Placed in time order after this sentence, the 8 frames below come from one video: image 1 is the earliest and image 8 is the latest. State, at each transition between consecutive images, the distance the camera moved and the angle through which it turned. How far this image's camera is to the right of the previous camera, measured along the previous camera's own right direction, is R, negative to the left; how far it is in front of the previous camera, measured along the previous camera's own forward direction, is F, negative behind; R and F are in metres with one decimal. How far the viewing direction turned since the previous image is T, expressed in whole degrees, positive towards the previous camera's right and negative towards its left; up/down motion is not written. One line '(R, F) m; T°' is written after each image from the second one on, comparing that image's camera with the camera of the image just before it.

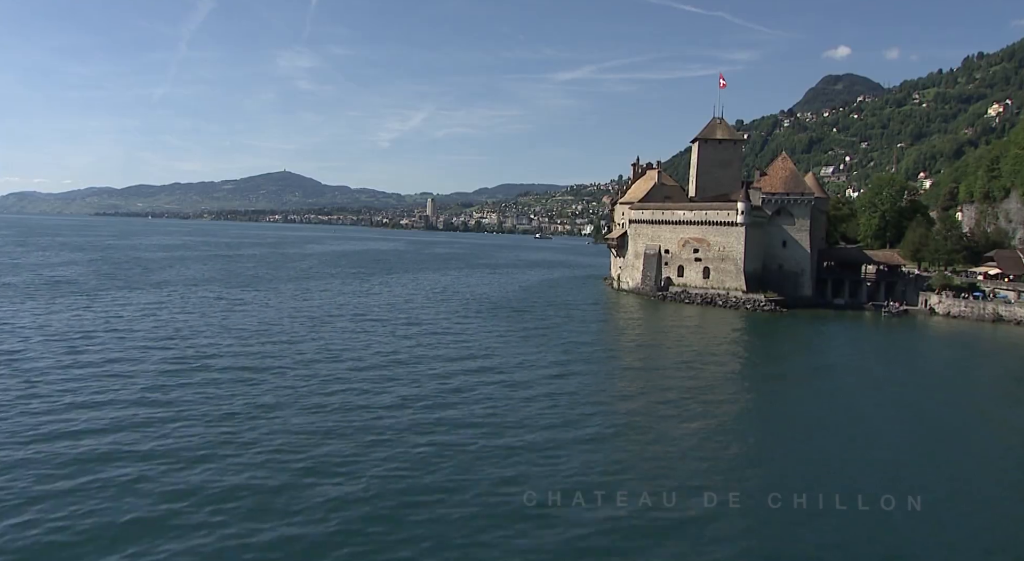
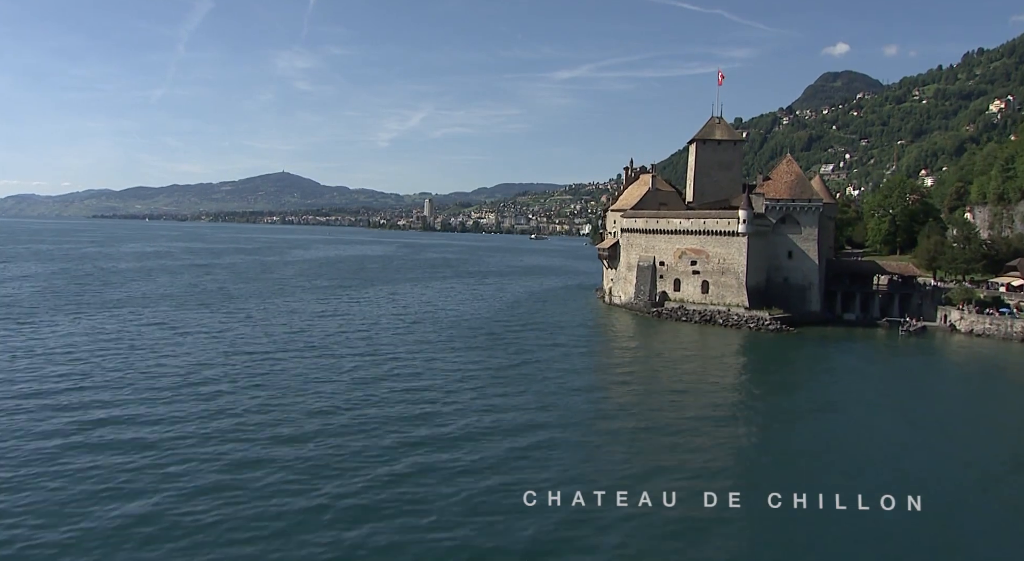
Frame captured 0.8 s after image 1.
(+1.0, +3.7) m; 0°
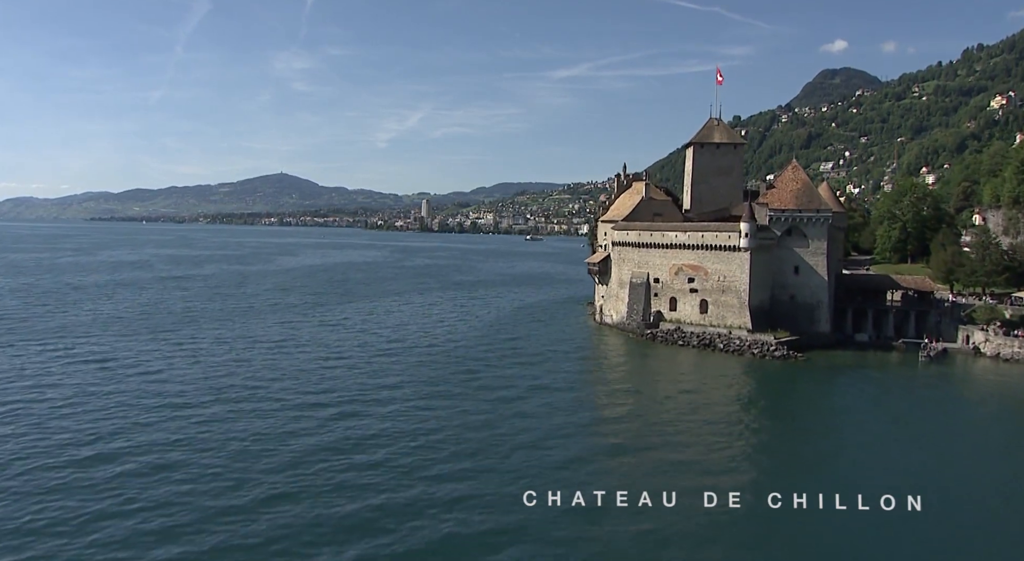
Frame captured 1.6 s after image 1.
(+0.9, +3.5) m; 0°
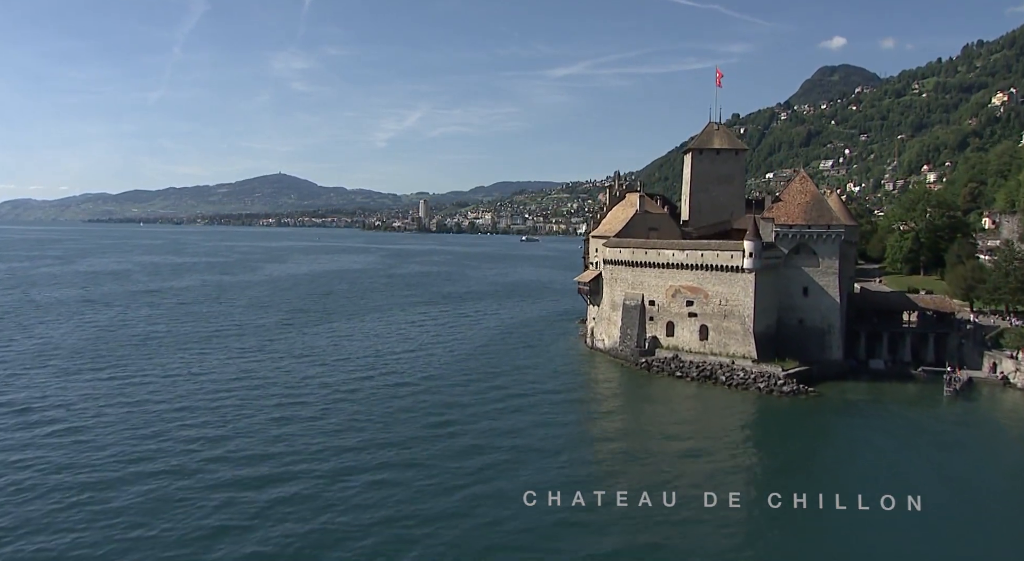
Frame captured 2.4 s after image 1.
(+0.8, +3.3) m; 0°
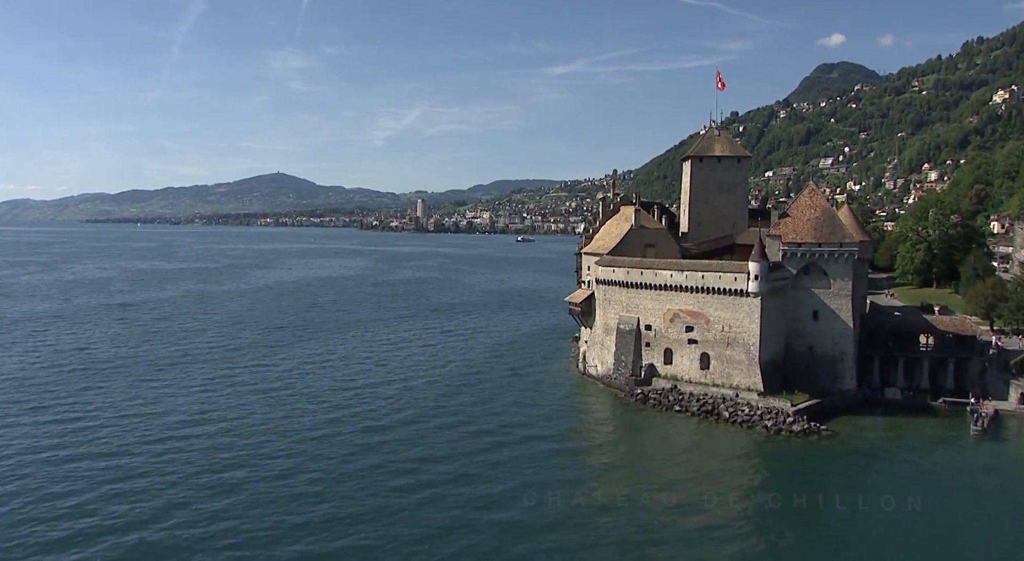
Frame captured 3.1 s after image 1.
(+0.6, +2.8) m; 0°
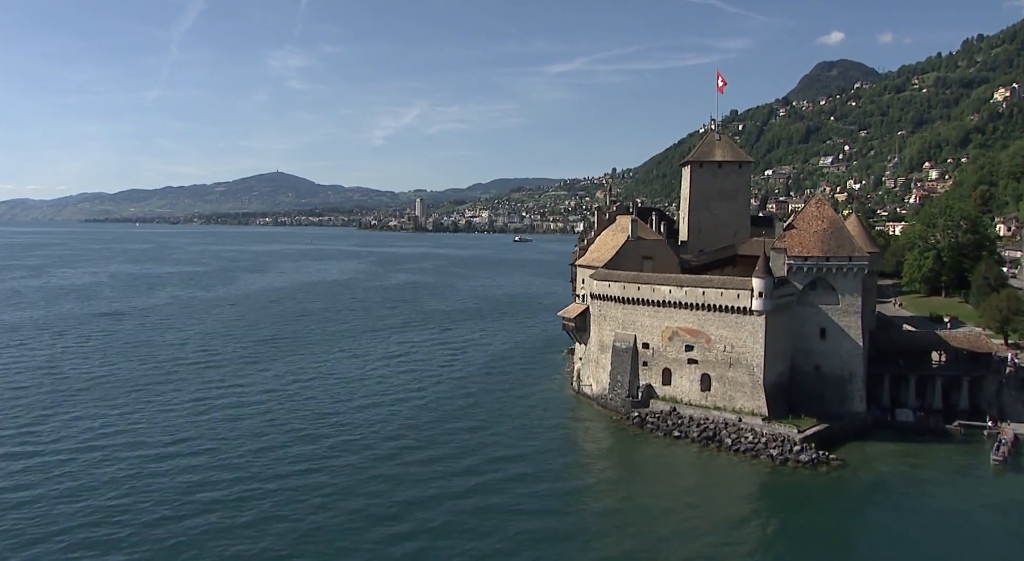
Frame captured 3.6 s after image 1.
(+0.4, +1.8) m; 0°
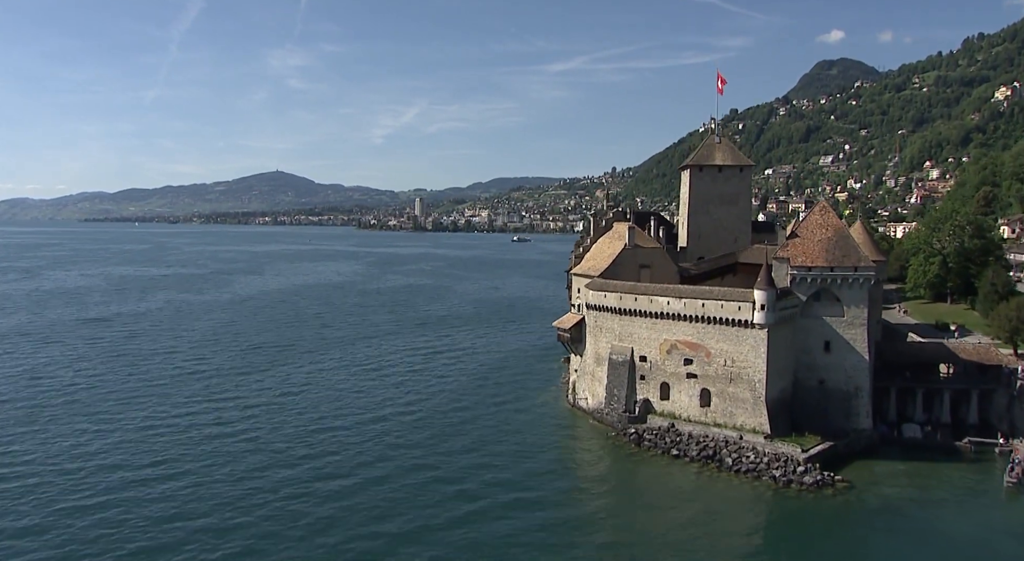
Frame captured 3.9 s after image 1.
(+0.3, +1.1) m; 0°
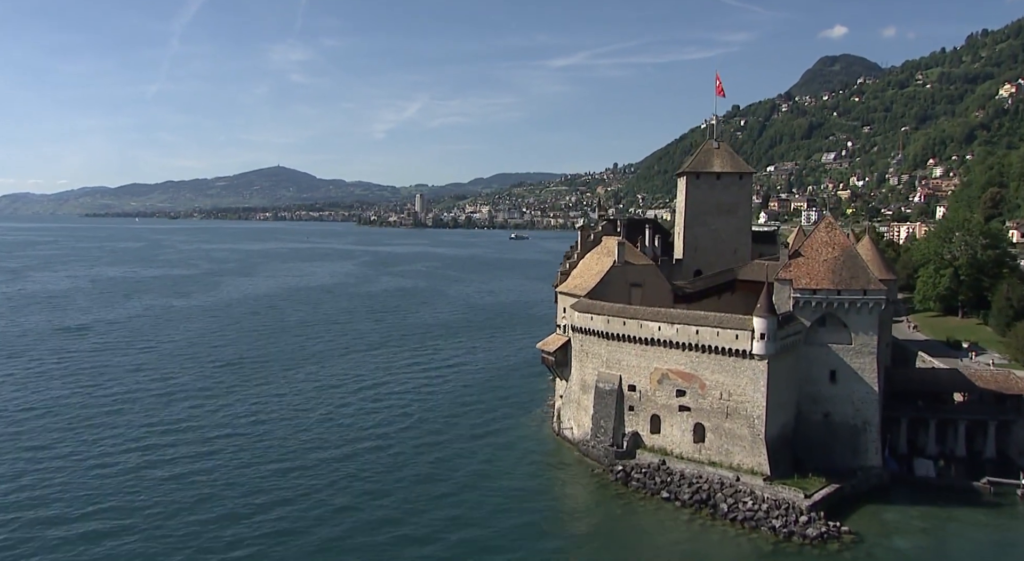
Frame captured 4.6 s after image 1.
(+0.8, +2.4) m; 0°
